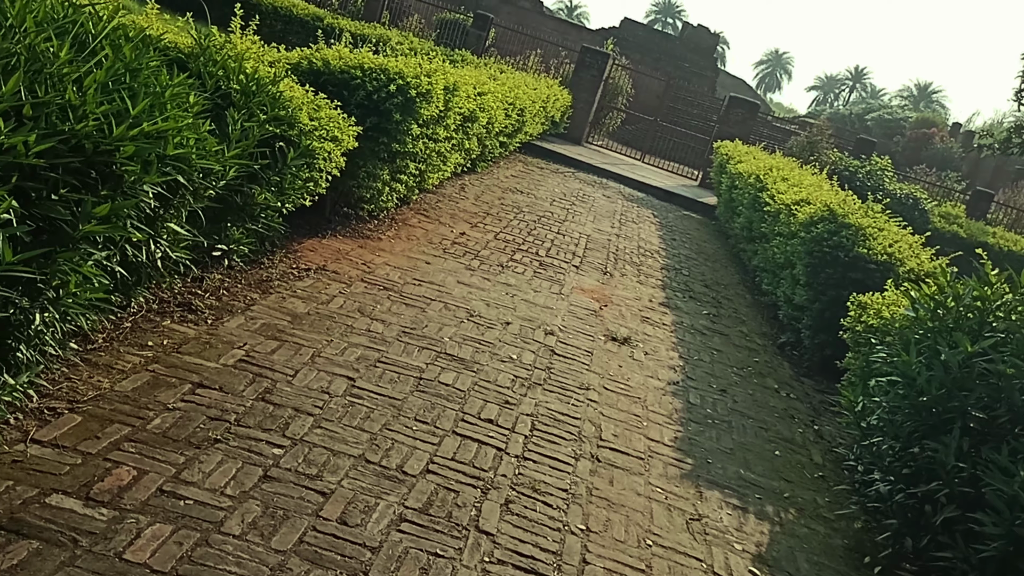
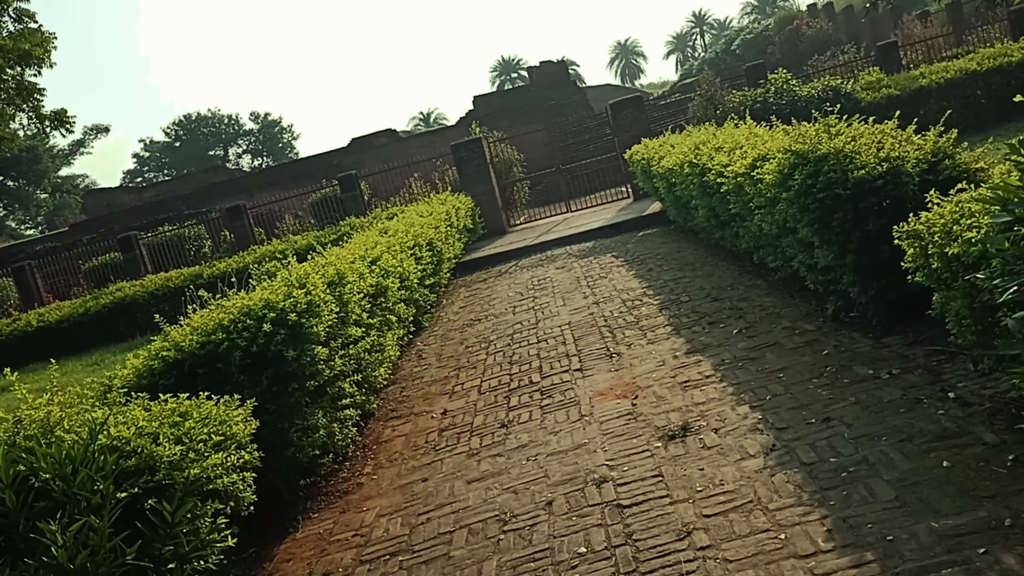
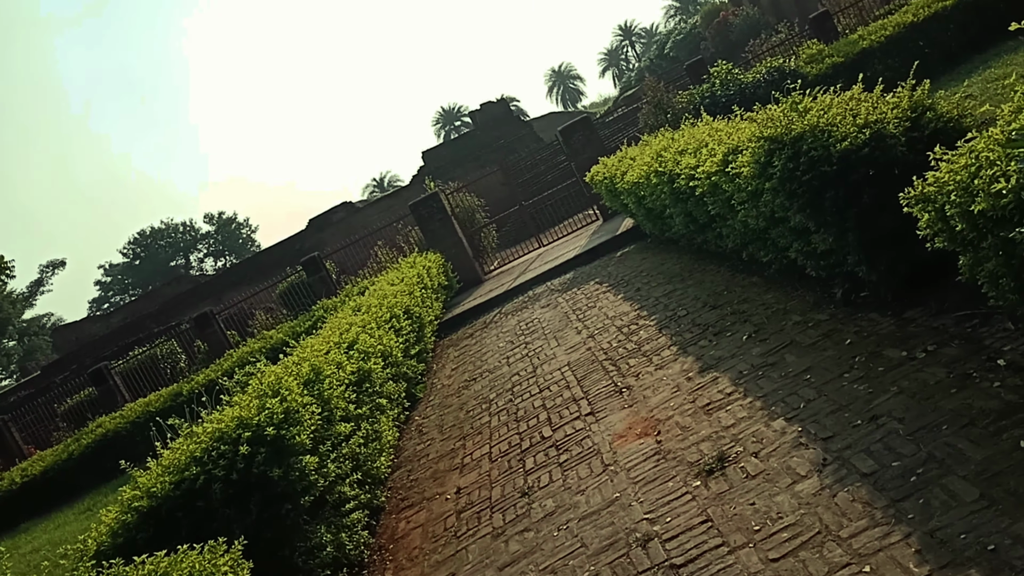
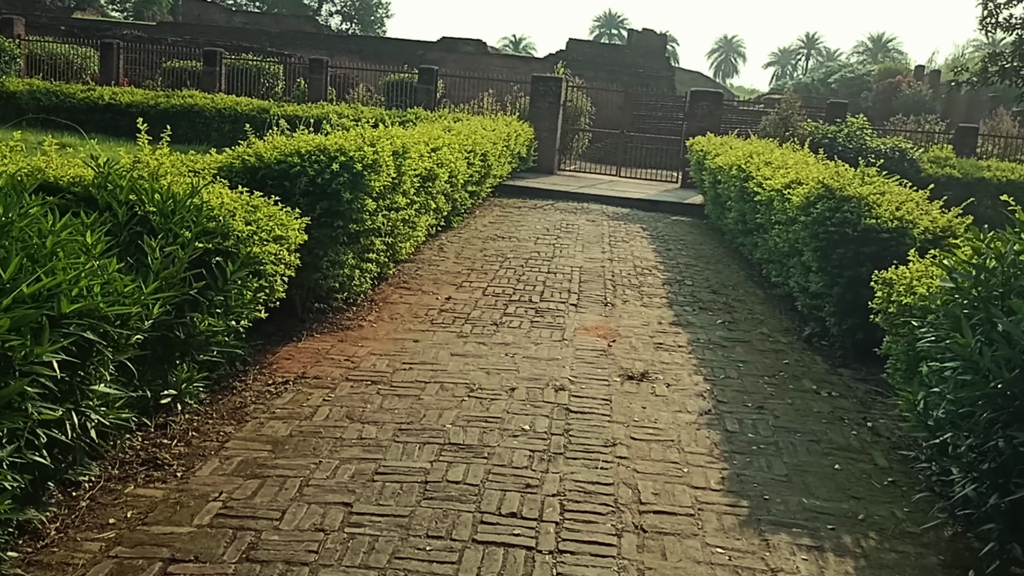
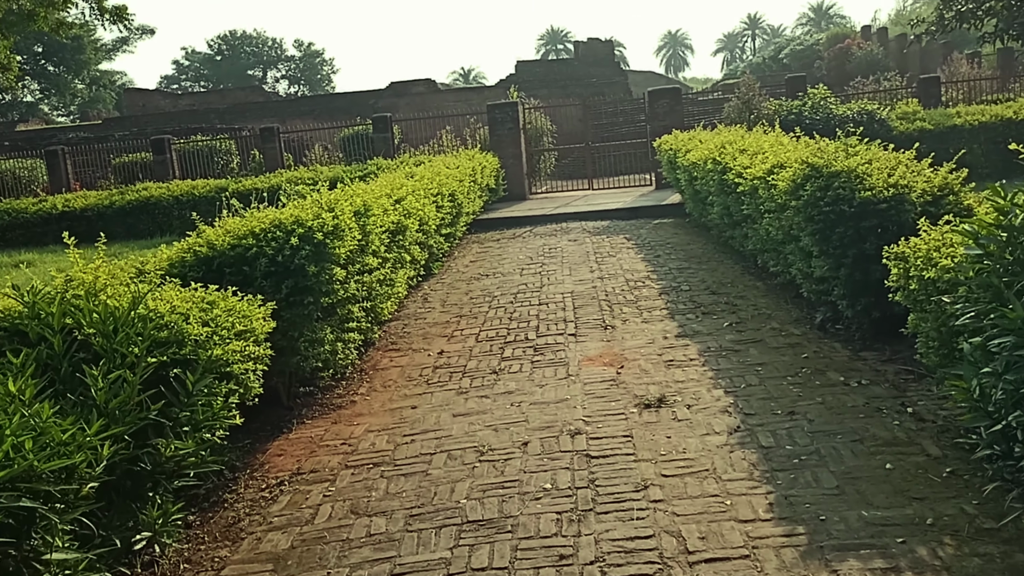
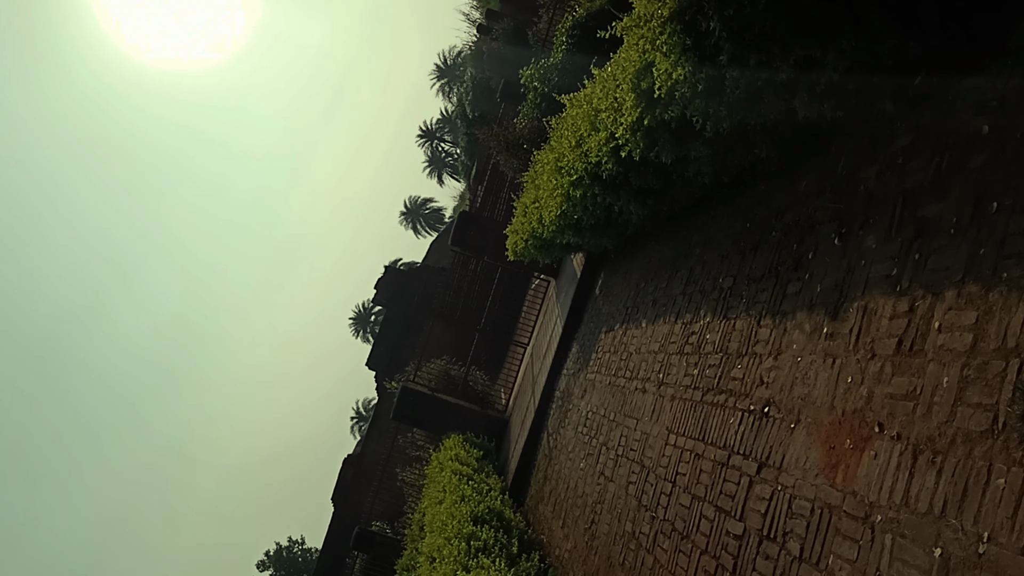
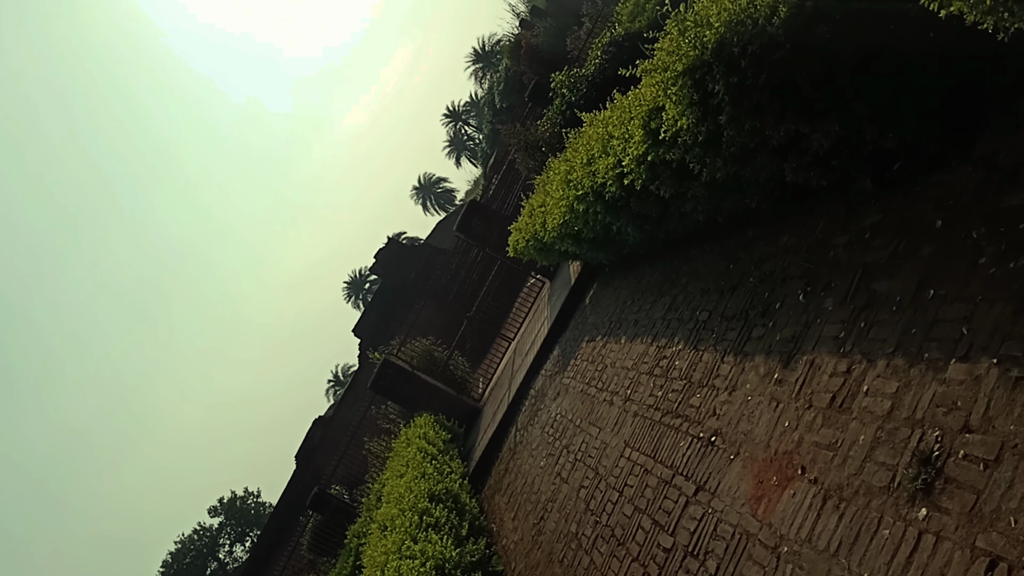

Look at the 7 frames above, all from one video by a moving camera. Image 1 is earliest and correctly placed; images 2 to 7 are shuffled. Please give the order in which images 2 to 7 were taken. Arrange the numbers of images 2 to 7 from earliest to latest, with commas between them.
4, 5, 2, 3, 7, 6
